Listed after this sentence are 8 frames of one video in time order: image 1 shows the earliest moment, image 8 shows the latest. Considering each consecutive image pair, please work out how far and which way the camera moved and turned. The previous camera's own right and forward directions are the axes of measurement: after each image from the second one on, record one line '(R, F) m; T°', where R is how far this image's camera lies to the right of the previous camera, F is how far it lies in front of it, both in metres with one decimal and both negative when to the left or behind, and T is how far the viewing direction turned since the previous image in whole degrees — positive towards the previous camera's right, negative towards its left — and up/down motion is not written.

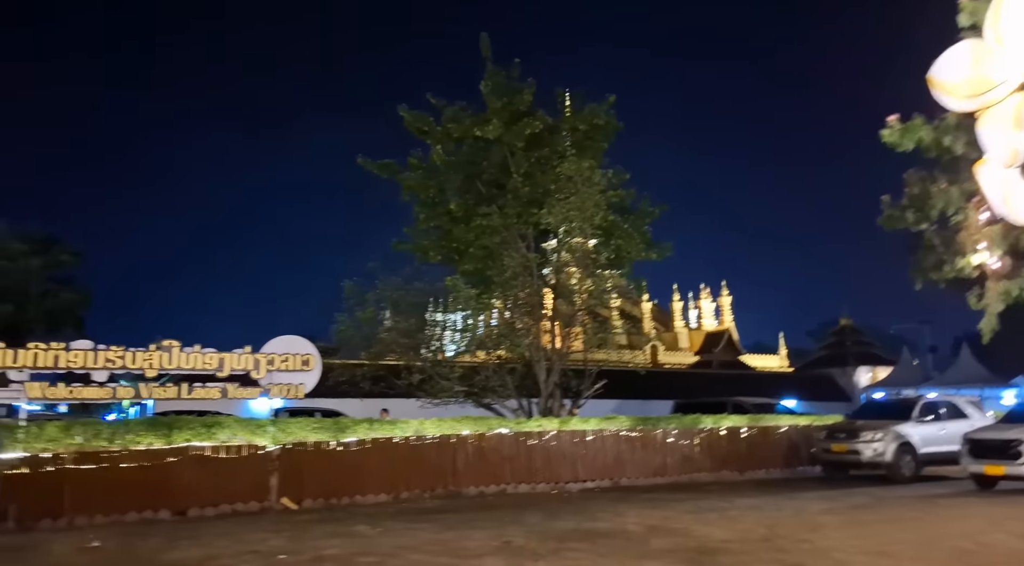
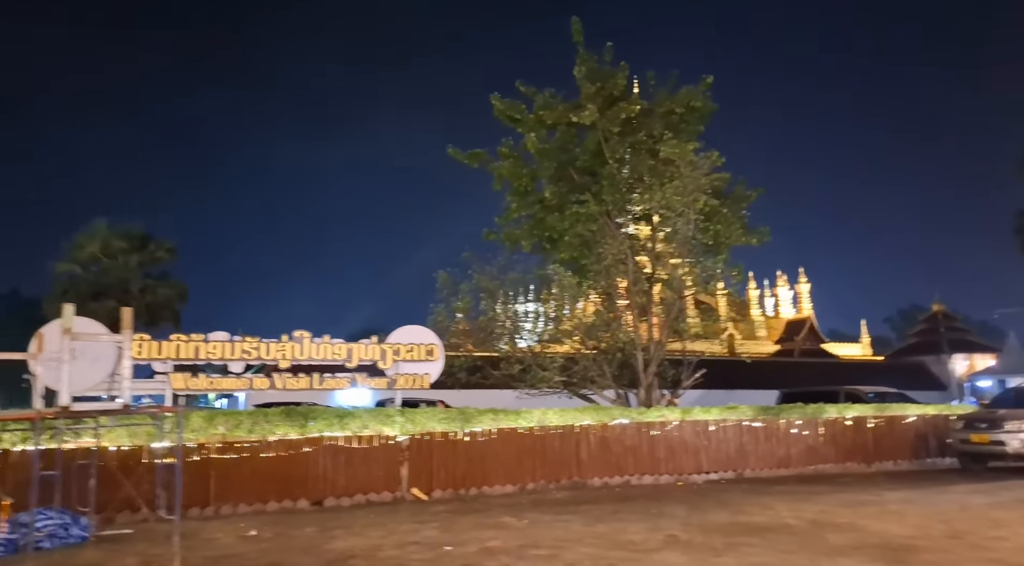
(-0.9, +0.2) m; -5°
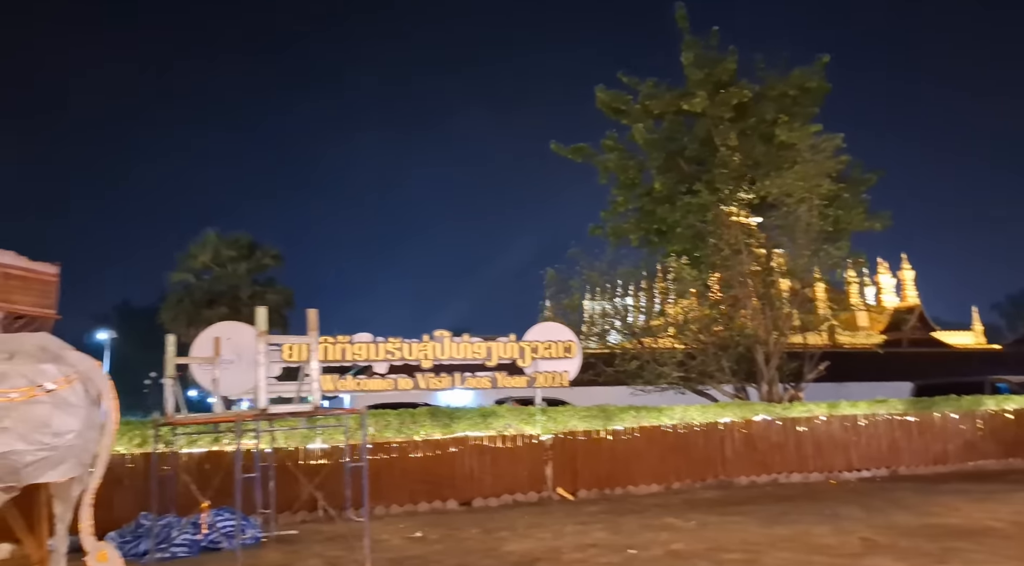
(-0.9, +0.2) m; -6°
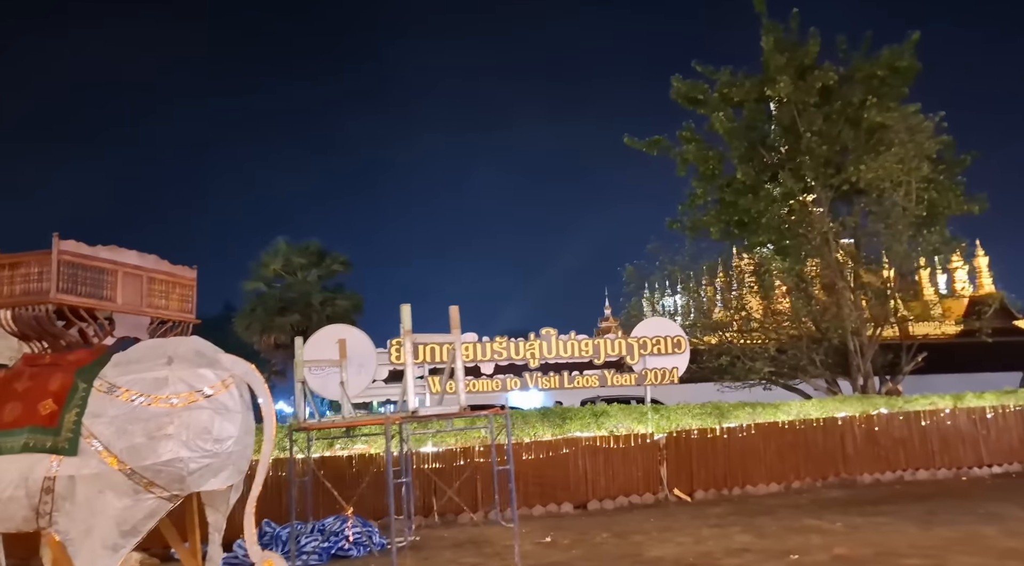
(-0.8, +0.3) m; -4°
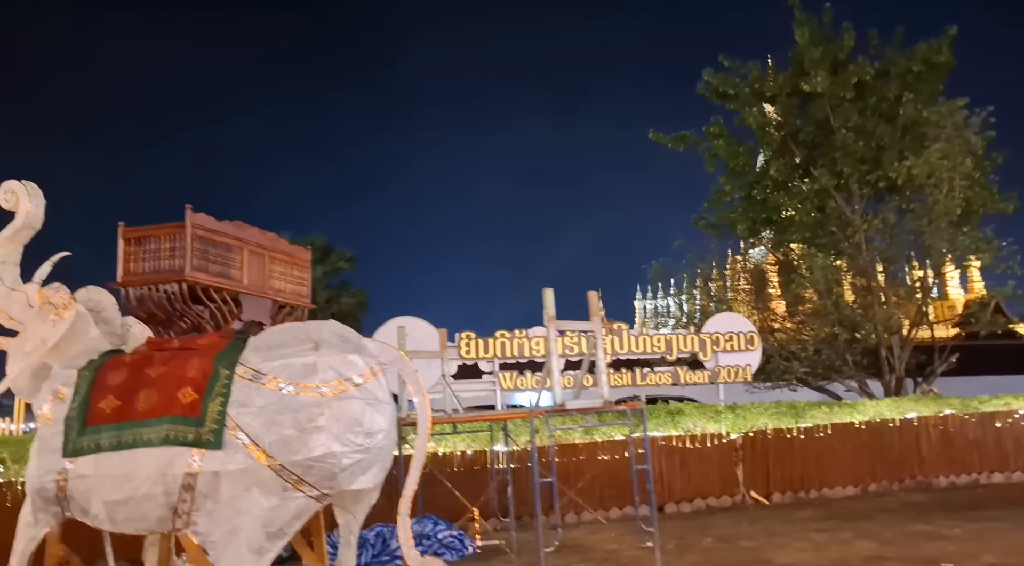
(-1.2, +0.5) m; +1°
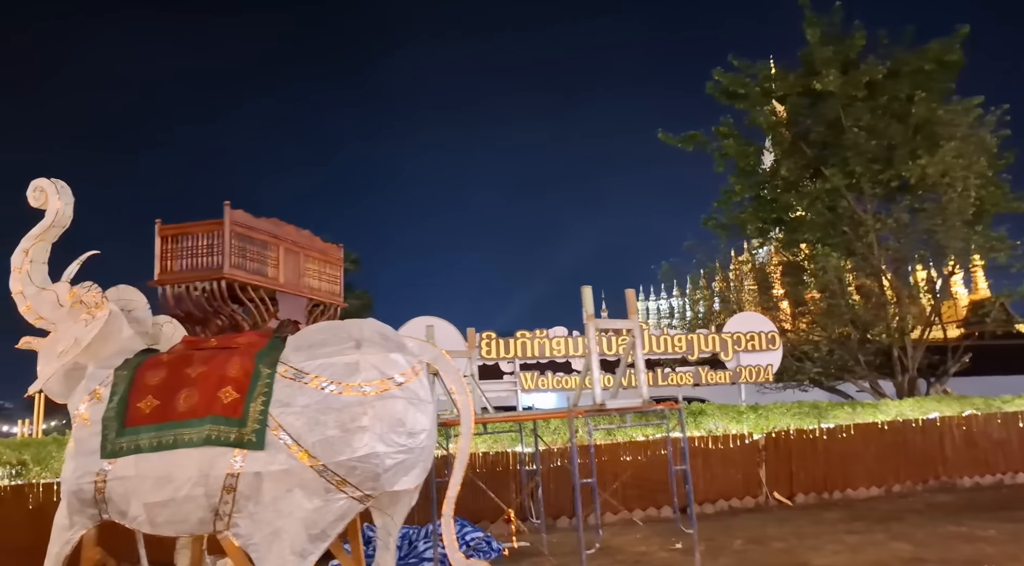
(-0.3, +0.1) m; 0°
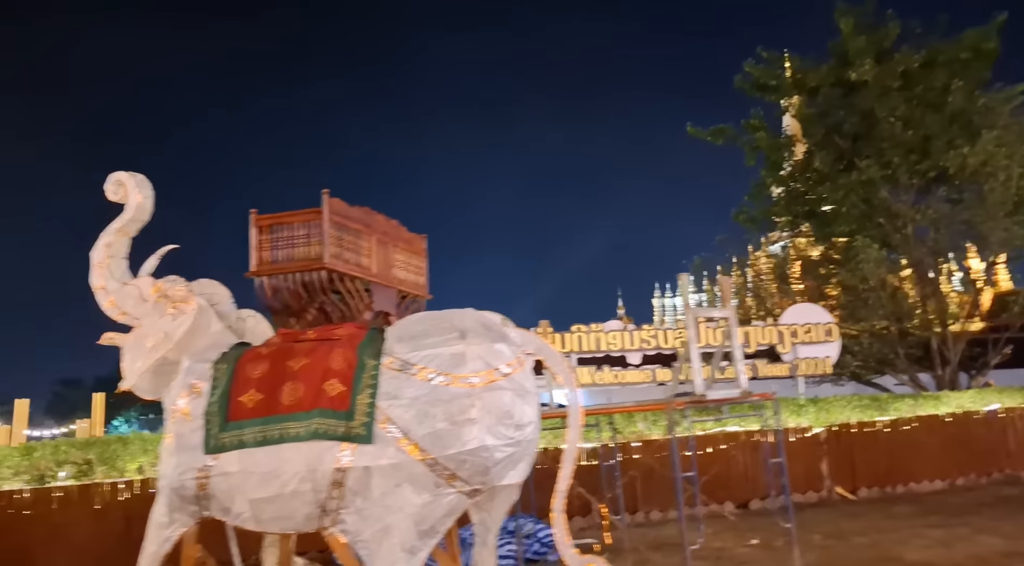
(-0.5, +0.1) m; -1°
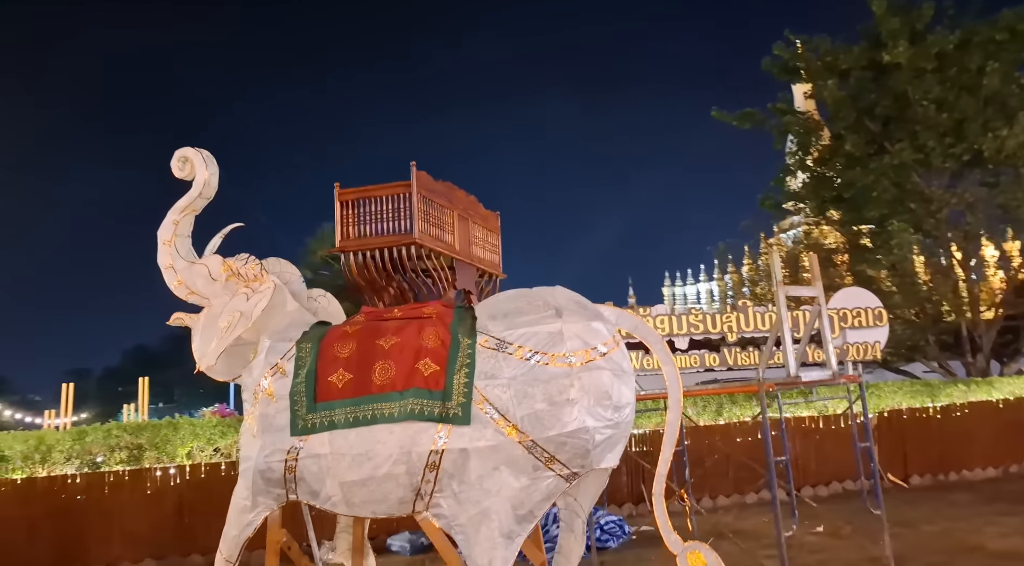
(-0.5, +0.2) m; -1°
